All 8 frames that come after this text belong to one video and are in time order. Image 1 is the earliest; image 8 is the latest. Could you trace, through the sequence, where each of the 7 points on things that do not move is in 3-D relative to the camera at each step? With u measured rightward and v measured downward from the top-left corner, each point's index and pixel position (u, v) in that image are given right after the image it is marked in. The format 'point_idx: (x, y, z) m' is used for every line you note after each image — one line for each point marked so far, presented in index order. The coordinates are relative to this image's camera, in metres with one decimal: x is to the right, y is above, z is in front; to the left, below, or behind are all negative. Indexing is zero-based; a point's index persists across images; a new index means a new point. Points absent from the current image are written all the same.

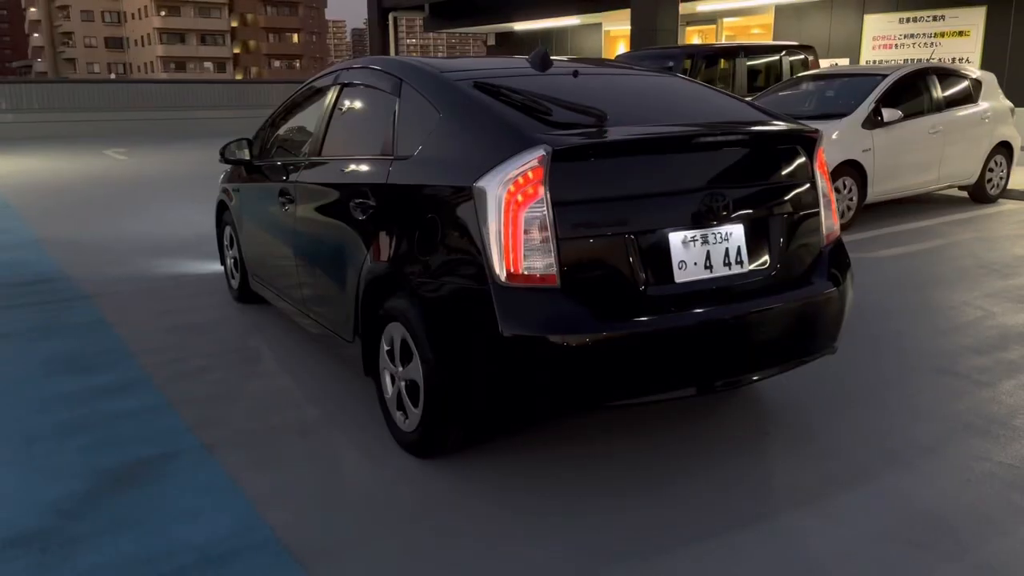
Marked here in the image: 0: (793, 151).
0: (+1.1, +0.5, +3.2) m
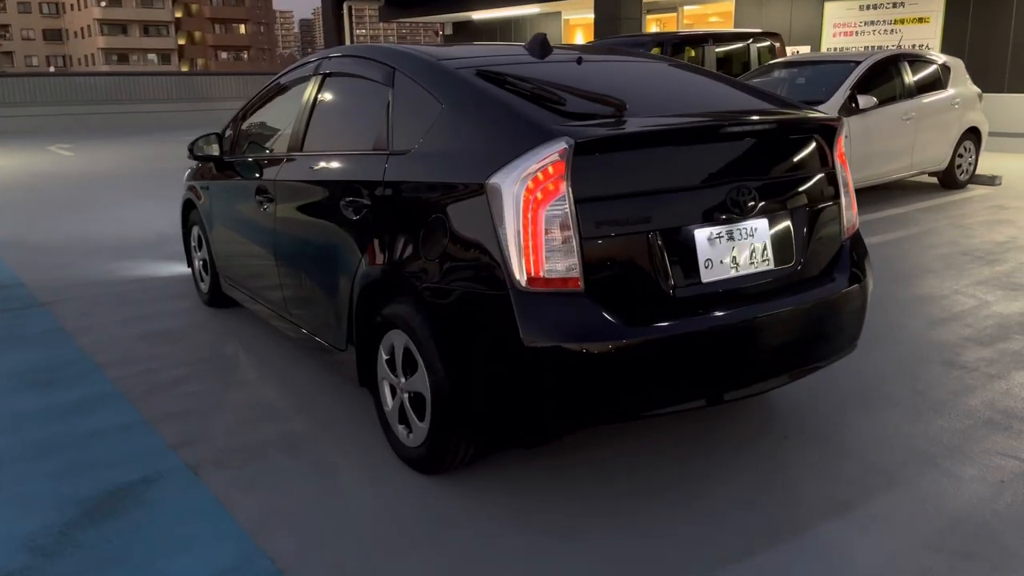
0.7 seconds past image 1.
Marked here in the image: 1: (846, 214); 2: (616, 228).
0: (+1.1, +0.5, +3.1) m
1: (+1.3, +0.3, +3.2) m
2: (+0.3, +0.2, +2.5) m
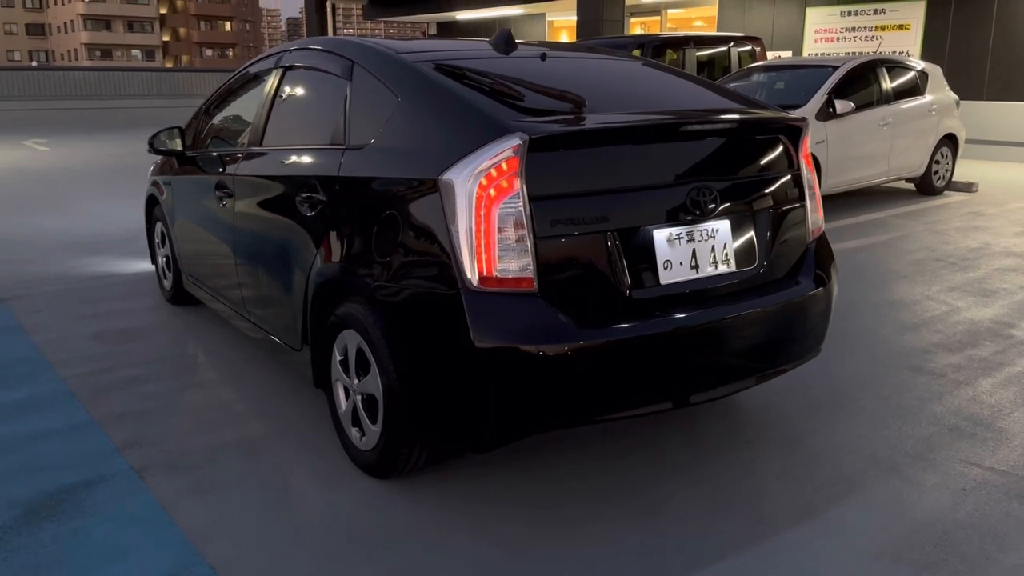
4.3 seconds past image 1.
0: (+0.9, +0.5, +3.0) m
1: (+1.1, +0.3, +3.1) m
2: (+0.2, +0.2, +2.5) m
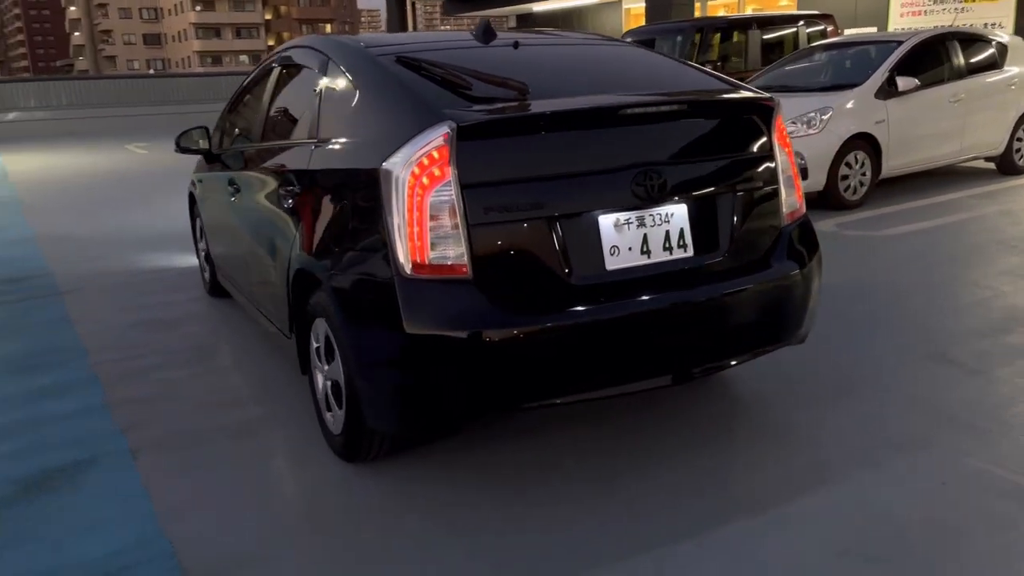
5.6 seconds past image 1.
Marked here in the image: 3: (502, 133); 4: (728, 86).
0: (+0.8, +0.6, +2.9) m
1: (+1.0, +0.3, +3.0) m
2: (0.0, +0.2, +2.5) m
3: (0.0, +0.5, +2.5) m
4: (+0.8, +0.8, +3.2) m
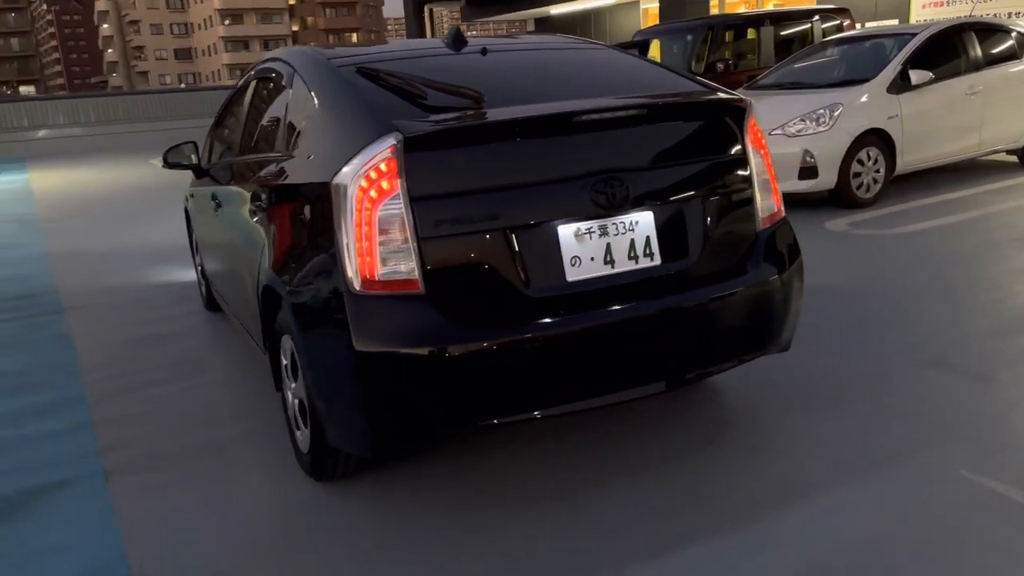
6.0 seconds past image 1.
0: (+0.7, +0.6, +2.8) m
1: (+0.9, +0.3, +2.9) m
2: (-0.2, +0.2, +2.4) m
3: (-0.2, +0.4, +2.4) m
4: (+0.7, +0.7, +3.1) m
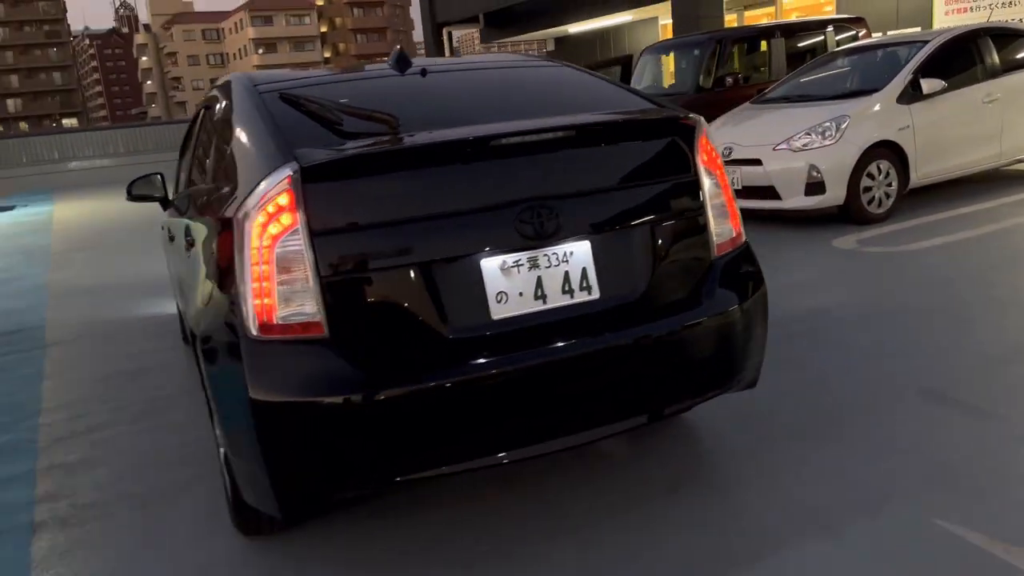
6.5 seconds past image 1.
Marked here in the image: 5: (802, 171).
0: (+0.5, +0.5, +2.6) m
1: (+0.6, +0.2, +2.7) m
2: (-0.4, +0.1, +2.2) m
3: (-0.4, +0.3, +2.2) m
4: (+0.5, +0.6, +2.9) m
5: (+2.3, +0.9, +6.7) m
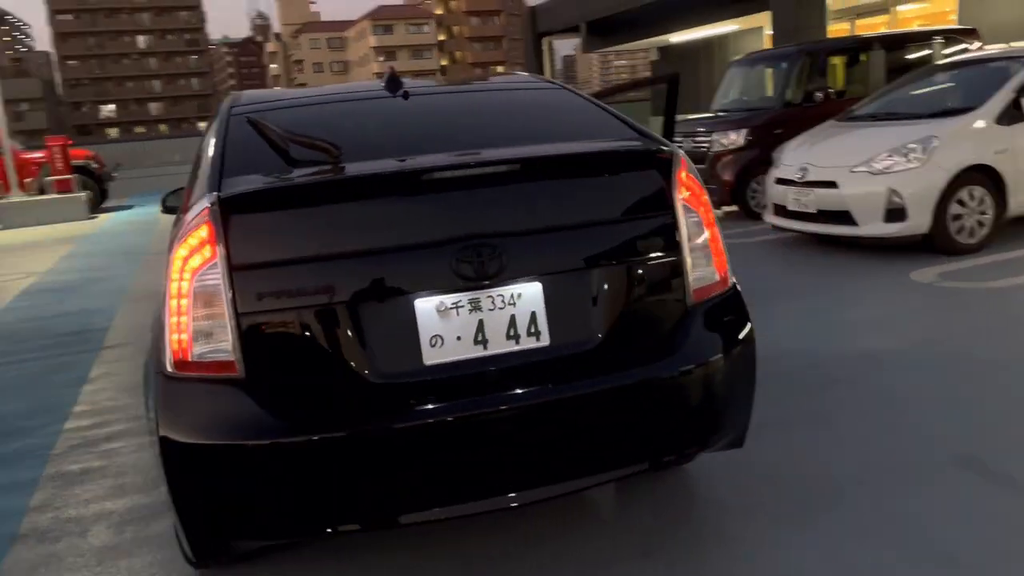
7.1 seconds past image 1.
0: (+0.3, +0.3, +2.4) m
1: (+0.5, 0.0, +2.4) m
2: (-0.6, 0.0, +2.1) m
3: (-0.6, +0.2, +2.1) m
4: (+0.4, +0.5, +2.6) m
5: (+2.8, +0.7, +6.2) m
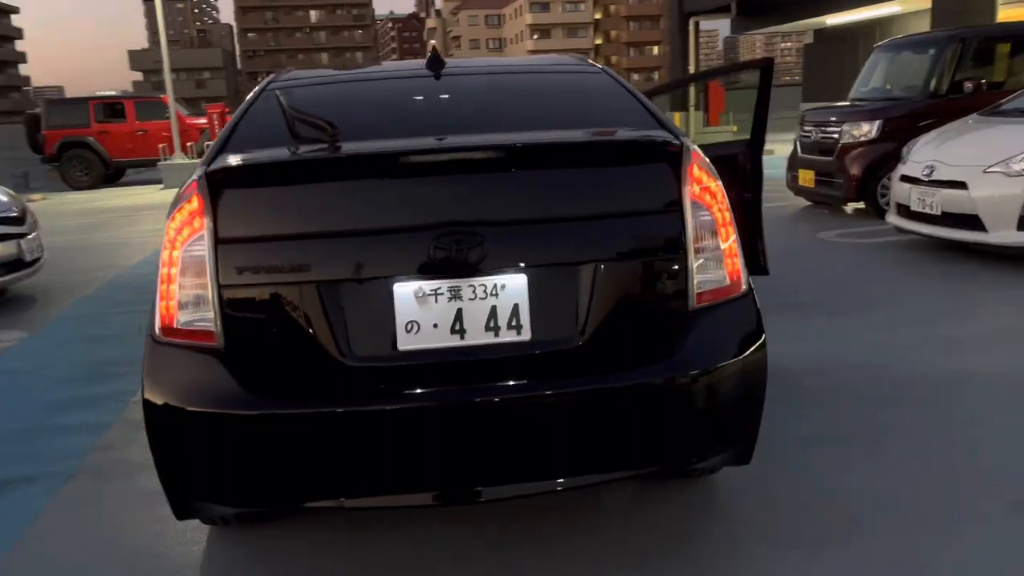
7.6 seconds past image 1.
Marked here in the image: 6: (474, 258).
0: (+0.3, +0.3, +2.2) m
1: (+0.5, 0.0, +2.2) m
2: (-0.6, 0.0, +2.1) m
3: (-0.6, +0.3, +2.1) m
4: (+0.5, +0.5, +2.5) m
5: (+3.4, +0.6, +5.6) m
6: (-0.1, +0.1, +2.1) m
